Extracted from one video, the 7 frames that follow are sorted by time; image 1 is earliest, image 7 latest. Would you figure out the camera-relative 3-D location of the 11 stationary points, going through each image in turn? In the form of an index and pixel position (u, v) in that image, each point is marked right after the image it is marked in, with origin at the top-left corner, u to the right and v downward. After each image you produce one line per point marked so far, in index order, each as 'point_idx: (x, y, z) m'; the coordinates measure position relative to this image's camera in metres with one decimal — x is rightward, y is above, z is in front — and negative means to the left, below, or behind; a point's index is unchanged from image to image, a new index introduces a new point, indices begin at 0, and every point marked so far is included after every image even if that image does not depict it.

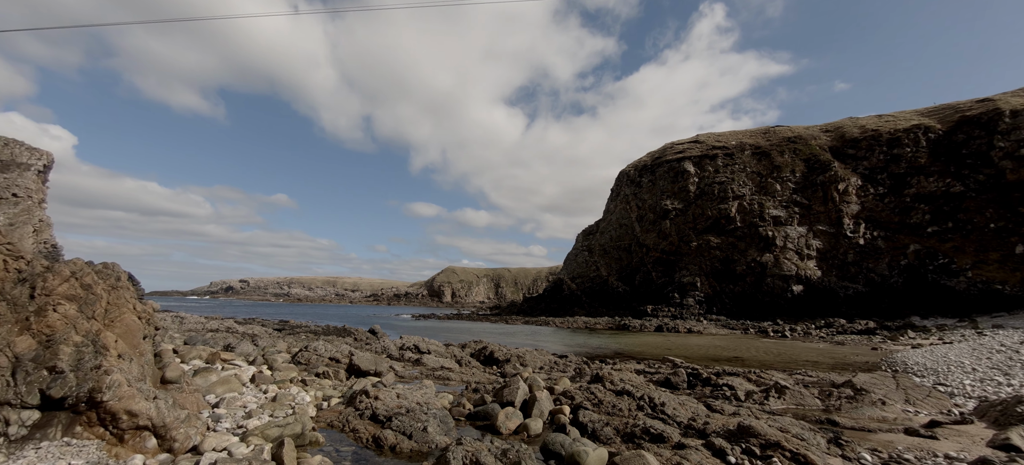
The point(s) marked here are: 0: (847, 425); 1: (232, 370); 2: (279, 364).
0: (+6.9, -4.0, +8.2) m
1: (-6.7, -3.3, +9.5) m
2: (-6.9, -3.9, +11.7) m
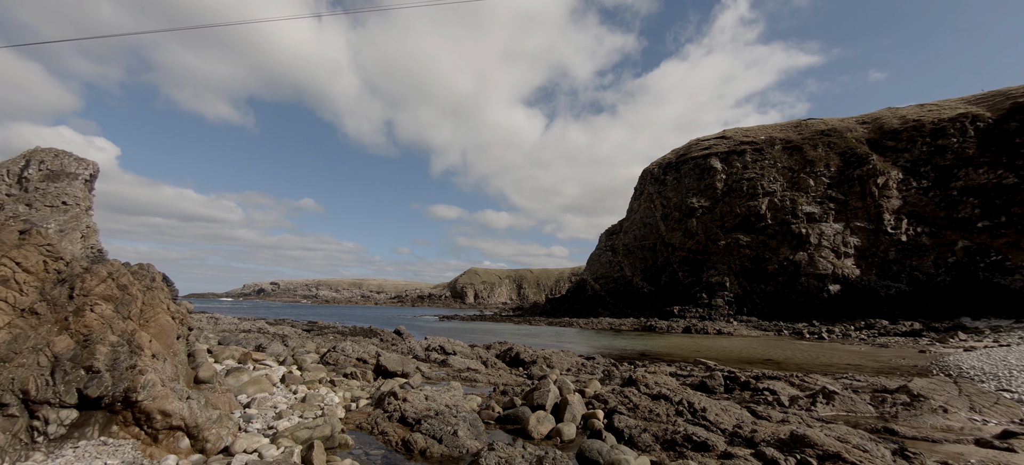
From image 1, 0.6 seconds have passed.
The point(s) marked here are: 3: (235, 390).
0: (+7.5, -3.8, +7.5) m
1: (-6.0, -3.3, +9.6) m
2: (-6.0, -3.9, +11.8) m
3: (-5.3, -3.0, +7.6) m
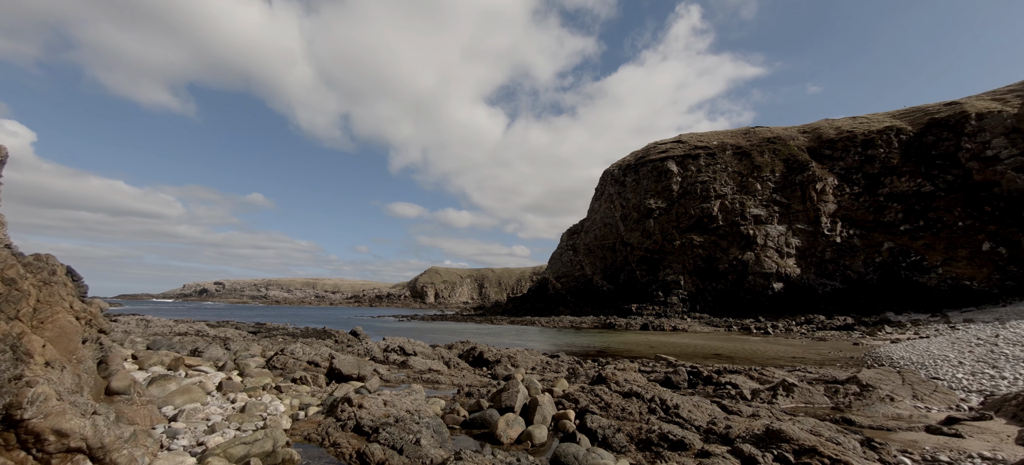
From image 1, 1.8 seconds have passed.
0: (+6.9, -3.7, +7.8) m
1: (-6.8, -3.1, +8.5) m
2: (-7.0, -3.7, +10.7) m
3: (-5.9, -2.8, +6.6) m
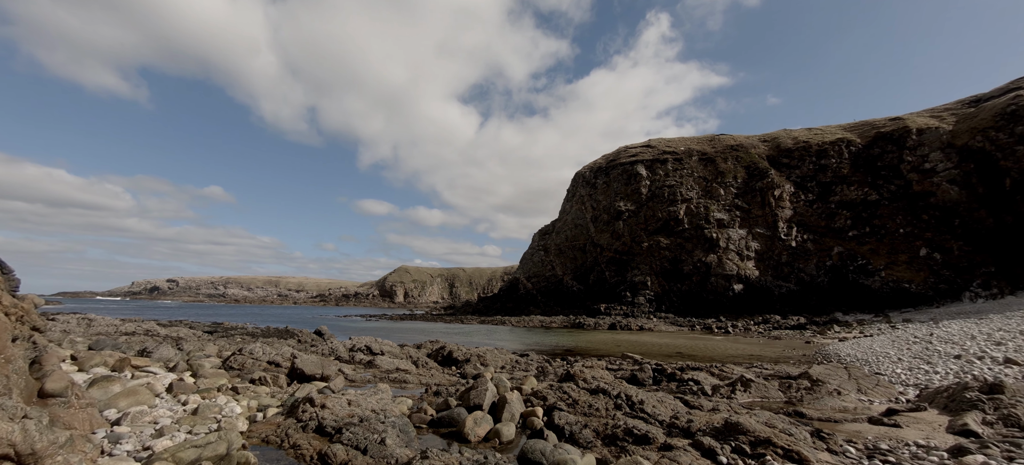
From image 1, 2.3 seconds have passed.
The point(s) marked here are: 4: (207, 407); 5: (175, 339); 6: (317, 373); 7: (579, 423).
0: (+6.2, -3.8, +8.2) m
1: (-7.4, -2.9, +8.0) m
2: (-7.8, -3.5, +10.2) m
3: (-6.4, -2.7, +6.2) m
4: (-5.0, -2.9, +6.5) m
5: (-14.4, -4.5, +16.9) m
6: (-4.9, -3.5, +9.9) m
7: (+1.1, -3.1, +6.6) m
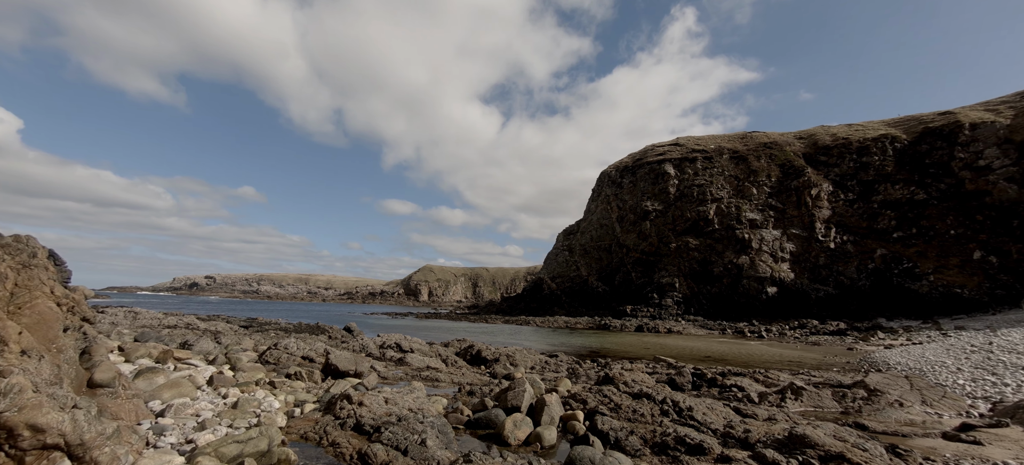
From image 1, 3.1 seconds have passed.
0: (+7.0, -3.7, +7.6) m
1: (-6.7, -2.8, +8.1) m
2: (-7.0, -3.4, +10.3) m
3: (-5.8, -2.6, +6.3) m
4: (-4.4, -2.8, +6.5) m
5: (-13.1, -4.4, +17.4) m
6: (-4.0, -3.4, +9.9) m
7: (+1.8, -3.1, +6.2) m
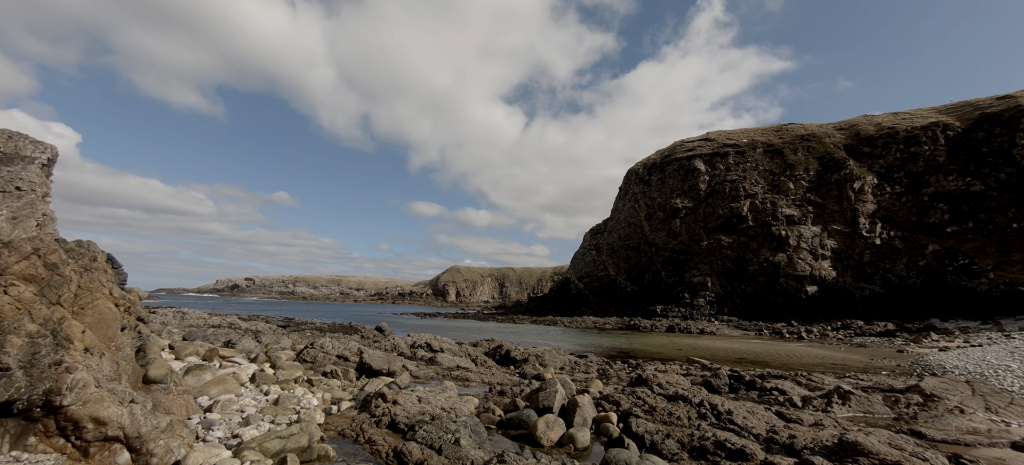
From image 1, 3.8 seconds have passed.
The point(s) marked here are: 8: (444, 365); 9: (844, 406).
0: (+7.5, -3.6, +7.0) m
1: (-6.0, -2.9, +8.5) m
2: (-6.2, -3.5, +10.7) m
3: (-5.3, -2.6, +6.6) m
4: (-3.8, -2.8, +6.8) m
5: (-11.9, -4.6, +18.2) m
6: (-3.3, -3.4, +10.1) m
7: (+2.2, -3.0, +6.0) m
8: (-2.3, -4.5, +13.4) m
9: (+7.3, -3.8, +8.8) m
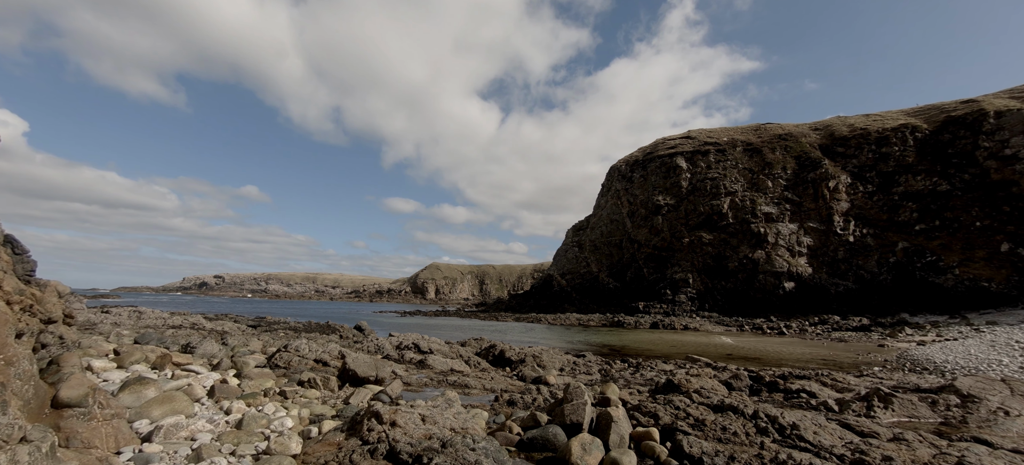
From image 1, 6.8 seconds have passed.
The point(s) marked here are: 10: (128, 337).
0: (+7.8, -3.4, +6.3) m
1: (-5.8, -2.6, +7.0) m
2: (-6.0, -3.1, +9.2) m
3: (-4.9, -2.3, +5.1) m
4: (-3.5, -2.5, +5.4) m
5: (-12.1, -4.2, +16.4) m
6: (-3.1, -3.1, +8.7) m
7: (+2.6, -2.8, +5.0) m
8: (-2.3, -4.1, +12.1) m
9: (+7.5, -3.6, +8.0) m
10: (-12.2, -3.3, +12.7) m
